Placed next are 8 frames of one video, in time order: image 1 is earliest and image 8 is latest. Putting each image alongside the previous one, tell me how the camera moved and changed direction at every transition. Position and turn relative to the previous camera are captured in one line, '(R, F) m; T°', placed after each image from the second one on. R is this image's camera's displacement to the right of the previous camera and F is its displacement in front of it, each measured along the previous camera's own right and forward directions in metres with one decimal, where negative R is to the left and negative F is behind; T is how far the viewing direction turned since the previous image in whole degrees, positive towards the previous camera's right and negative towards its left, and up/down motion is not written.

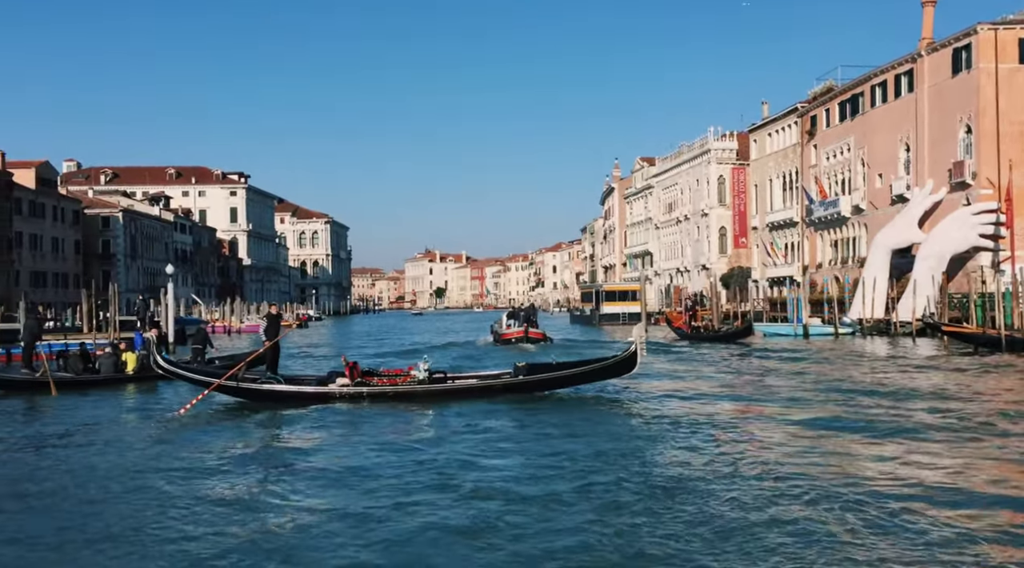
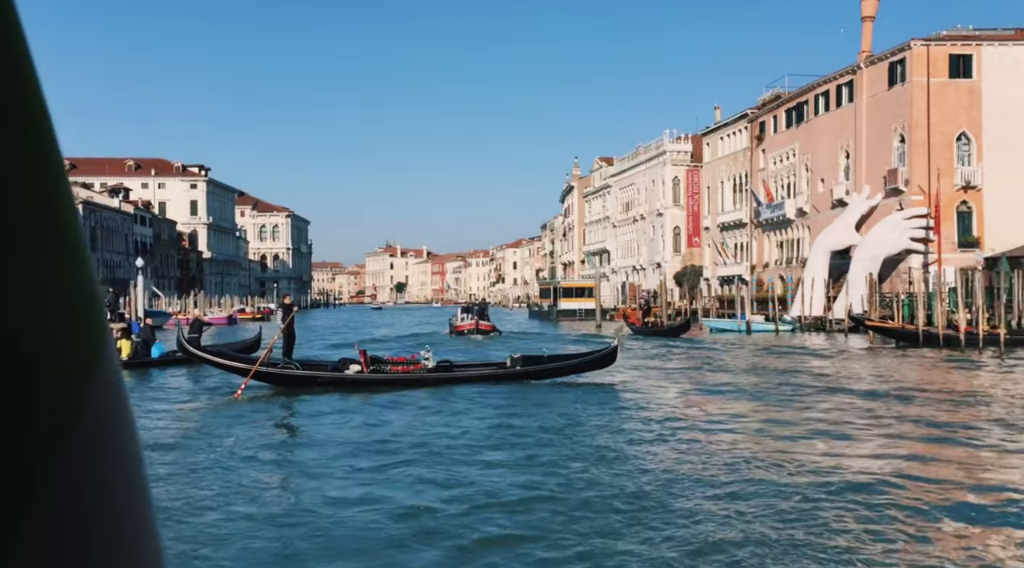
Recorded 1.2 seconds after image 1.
(+0.6, -0.8) m; +2°
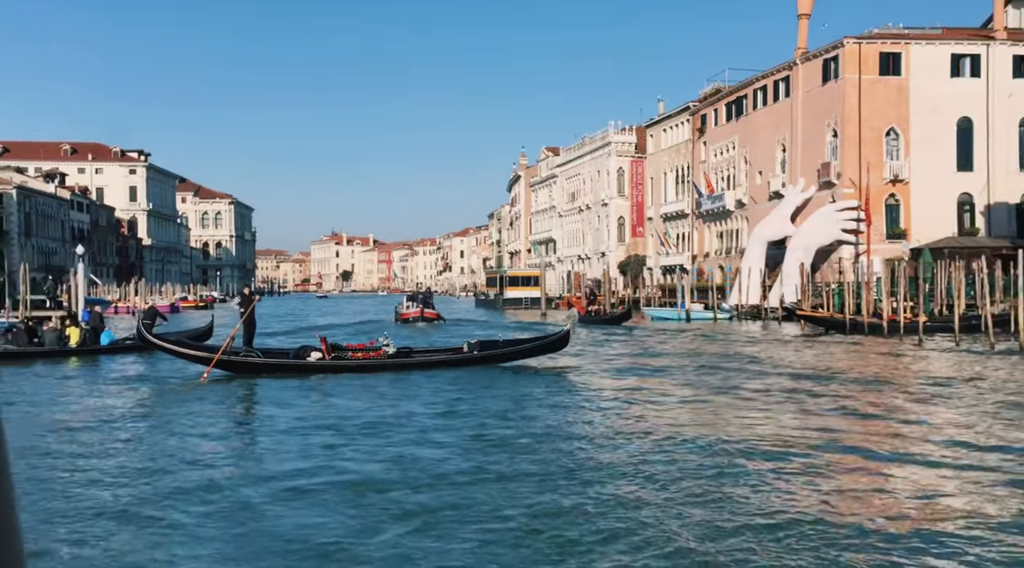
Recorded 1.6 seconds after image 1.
(0.0, -0.9) m; +3°
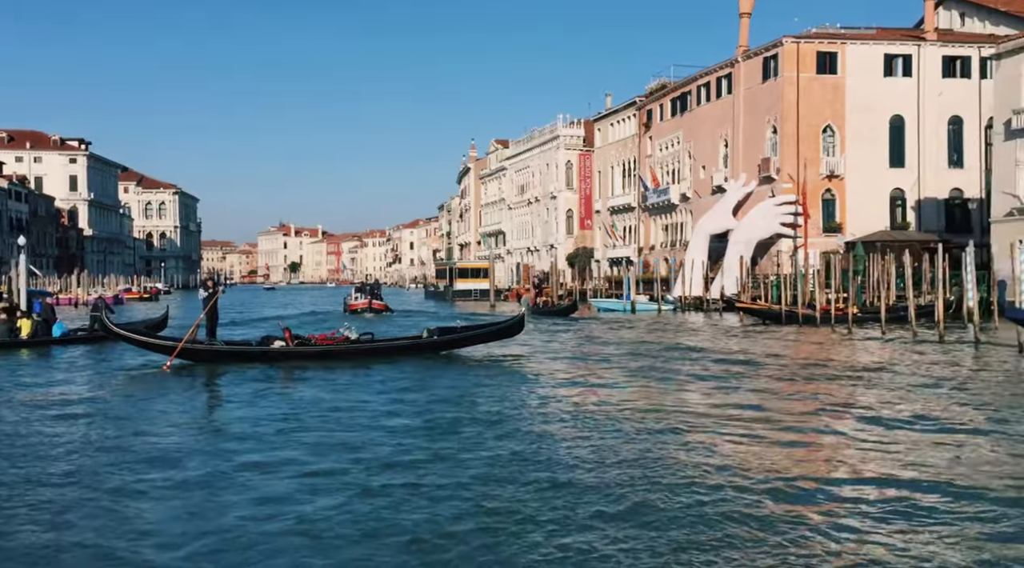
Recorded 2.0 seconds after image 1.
(0.0, -0.9) m; +3°
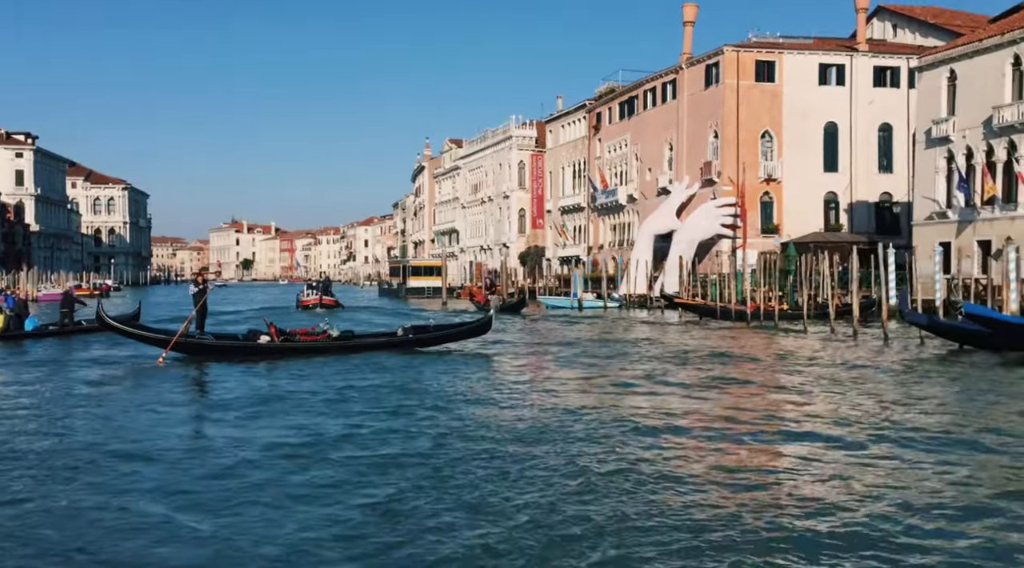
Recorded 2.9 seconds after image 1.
(+0.2, -1.5) m; +2°
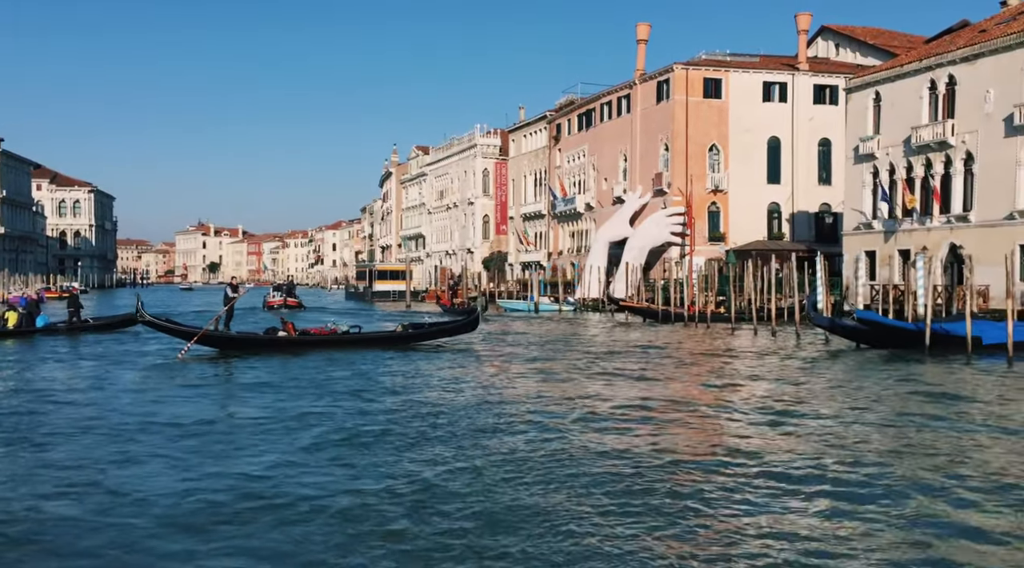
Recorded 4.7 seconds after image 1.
(+0.4, -2.4) m; +2°
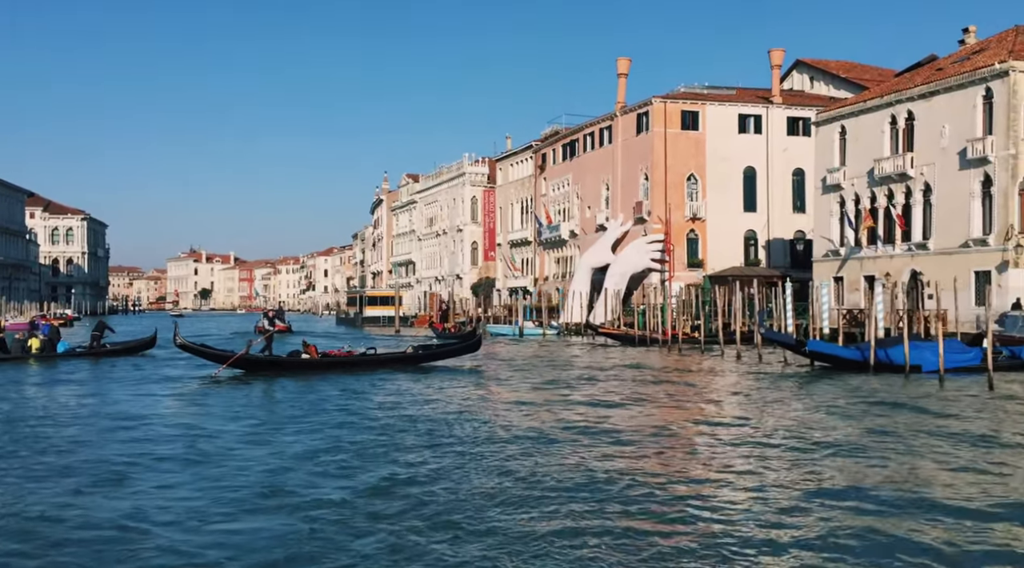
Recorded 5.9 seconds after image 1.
(+0.3, -1.7) m; 0°
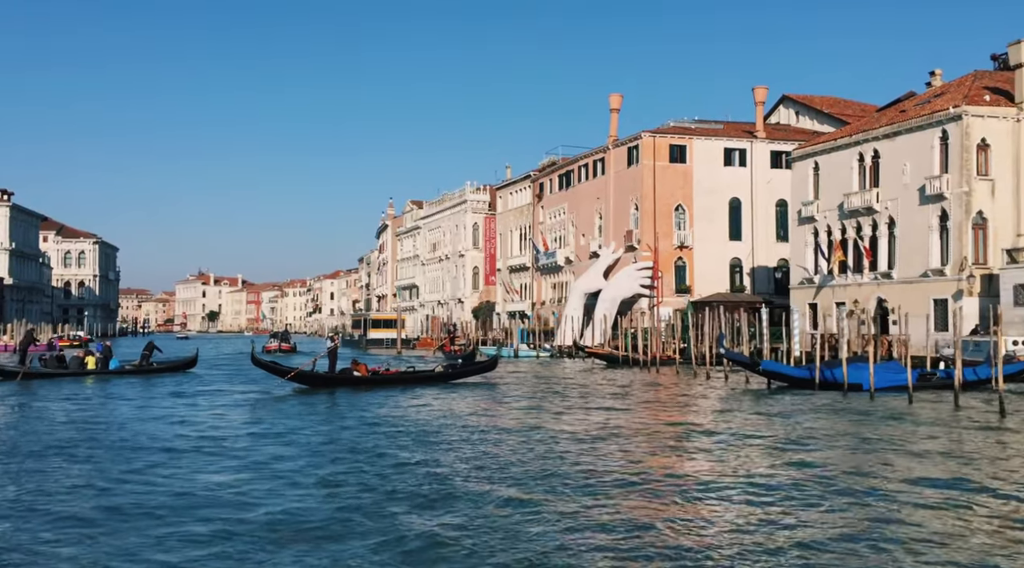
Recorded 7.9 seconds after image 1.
(+0.6, -2.7) m; 0°
